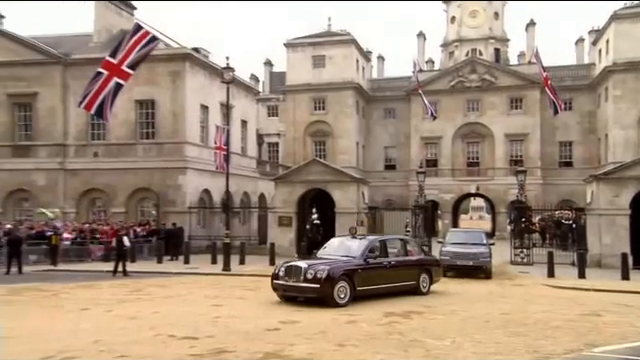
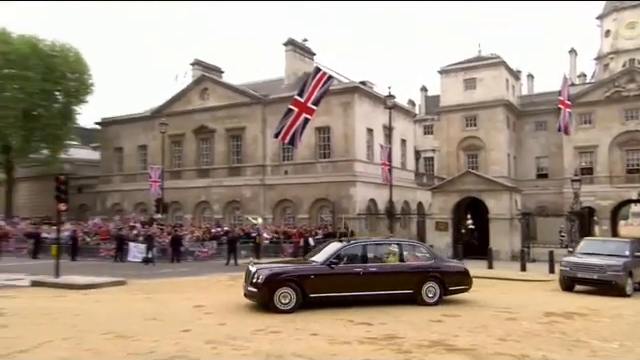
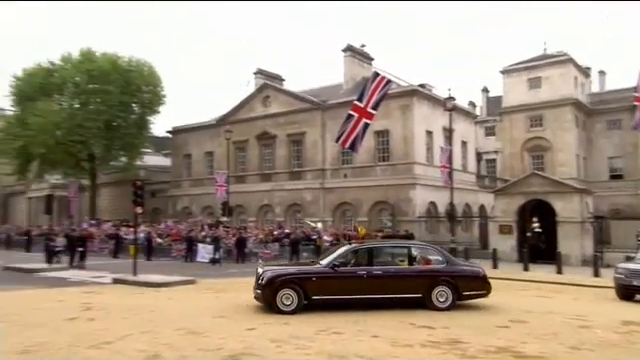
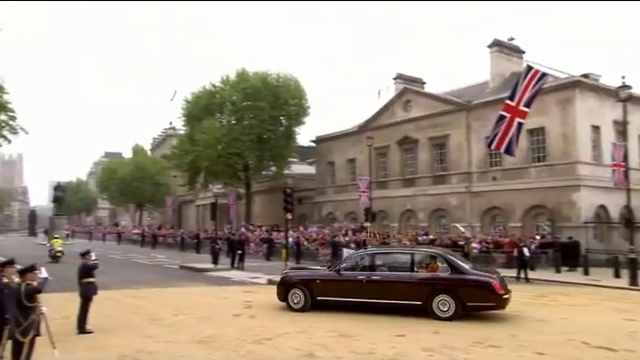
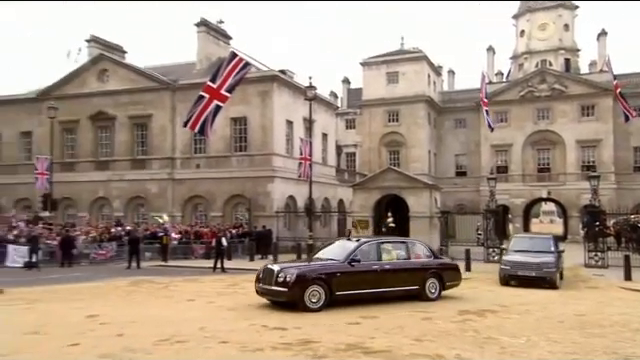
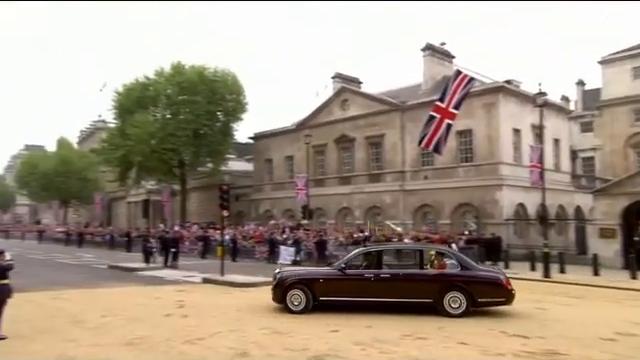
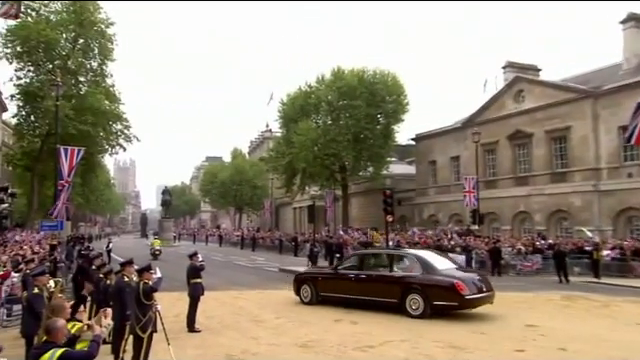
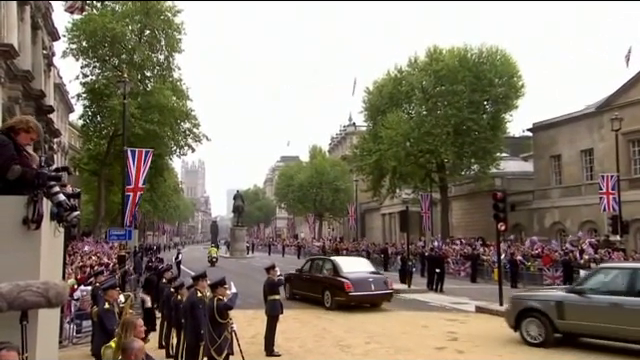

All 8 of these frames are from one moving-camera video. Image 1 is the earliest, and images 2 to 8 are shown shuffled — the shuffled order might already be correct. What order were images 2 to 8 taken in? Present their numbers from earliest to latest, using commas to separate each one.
5, 2, 3, 6, 4, 7, 8
